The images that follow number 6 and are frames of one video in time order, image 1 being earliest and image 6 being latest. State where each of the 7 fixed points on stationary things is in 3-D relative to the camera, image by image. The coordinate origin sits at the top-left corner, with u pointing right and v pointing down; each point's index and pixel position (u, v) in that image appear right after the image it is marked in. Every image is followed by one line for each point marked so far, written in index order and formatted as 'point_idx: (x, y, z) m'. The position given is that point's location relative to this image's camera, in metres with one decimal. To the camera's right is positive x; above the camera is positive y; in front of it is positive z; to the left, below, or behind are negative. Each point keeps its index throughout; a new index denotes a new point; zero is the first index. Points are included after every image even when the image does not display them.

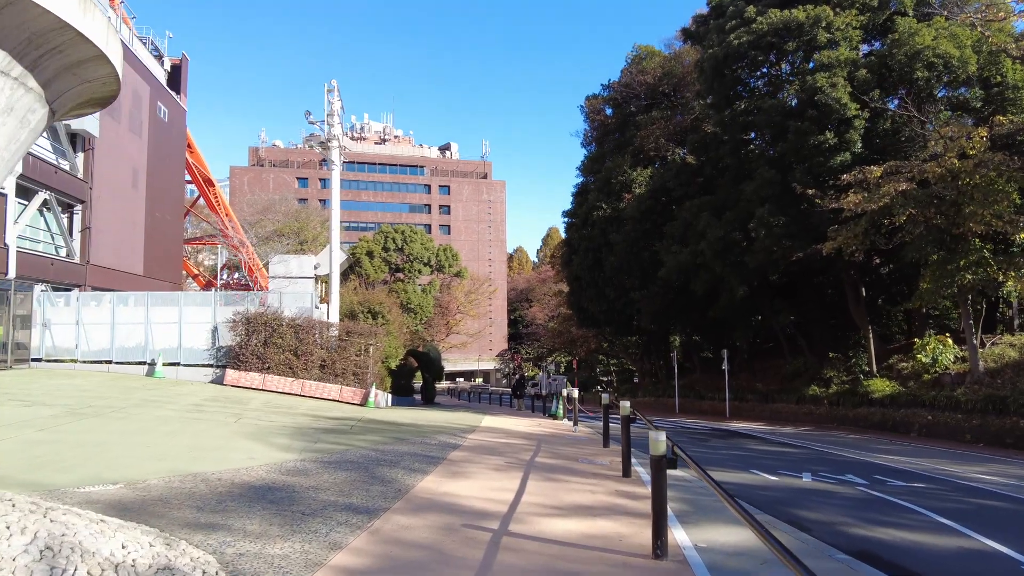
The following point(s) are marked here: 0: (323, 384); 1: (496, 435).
0: (-5.1, -2.6, +17.6) m
1: (-0.3, -2.6, +11.3) m
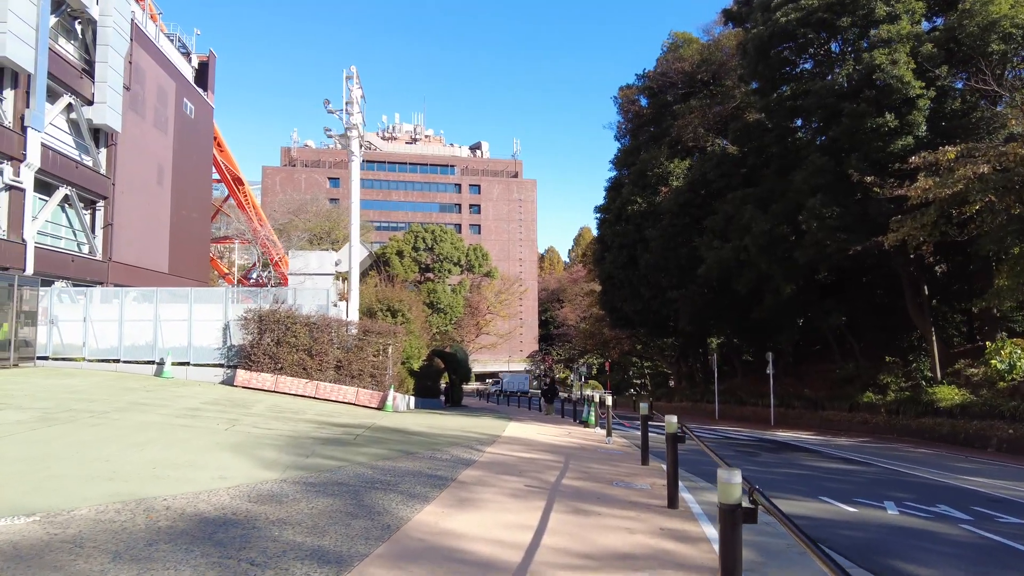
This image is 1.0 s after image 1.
0: (-4.4, -2.5, +16.5) m
1: (+0.1, -2.5, +10.0) m
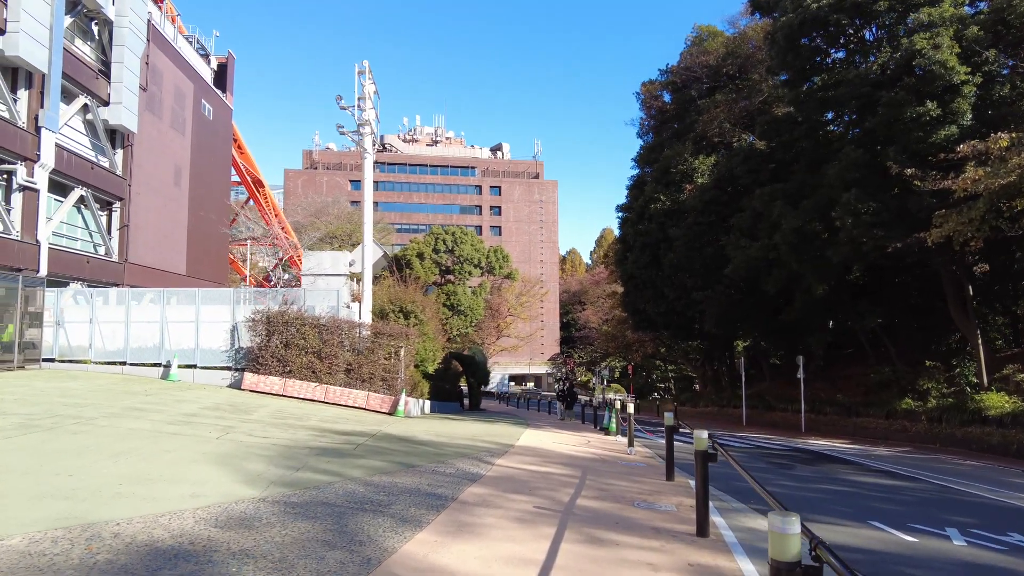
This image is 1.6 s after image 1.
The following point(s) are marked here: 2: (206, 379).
0: (-4.0, -2.5, +15.8) m
1: (+0.3, -2.4, +9.2) m
2: (-7.8, -2.3, +16.5) m
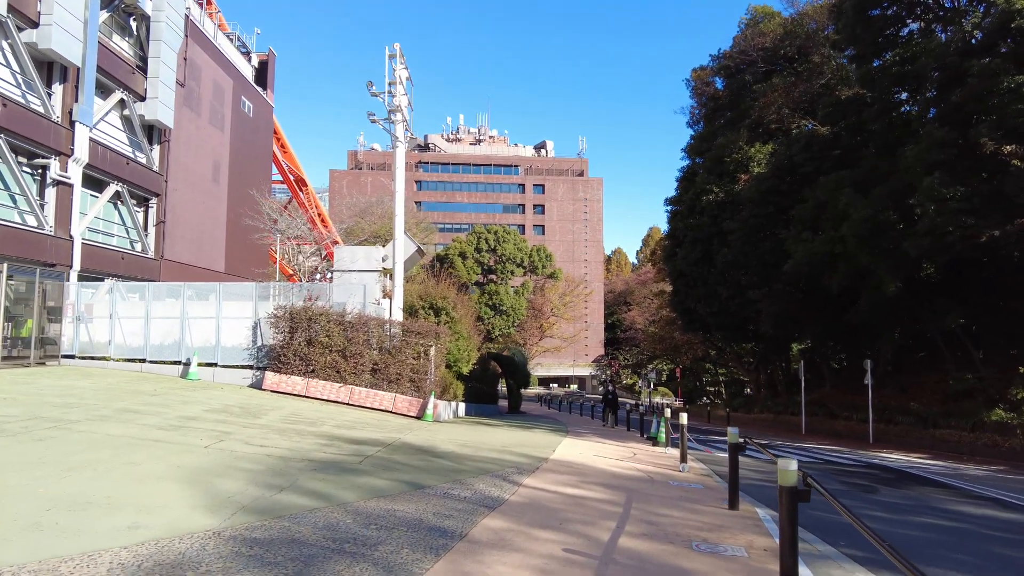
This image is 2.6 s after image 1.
0: (-3.2, -2.4, +14.7) m
1: (+0.6, -2.3, +7.8) m
2: (-6.9, -2.2, +15.6) m
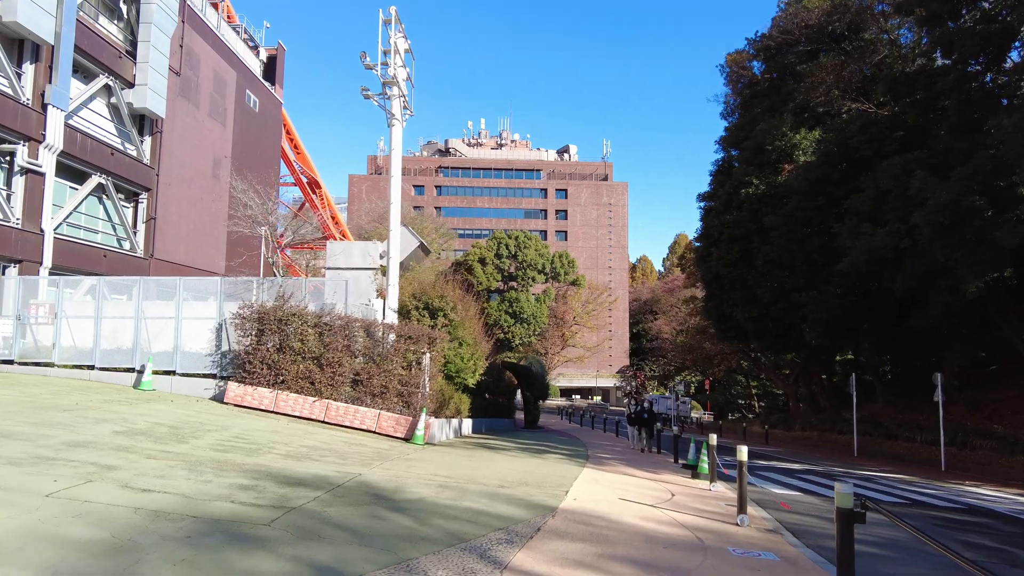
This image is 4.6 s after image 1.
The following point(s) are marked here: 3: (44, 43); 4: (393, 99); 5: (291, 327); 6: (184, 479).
0: (-3.0, -2.3, +12.3) m
1: (+0.5, -2.1, +5.2) m
2: (-6.7, -2.1, +13.3) m
3: (-14.4, +7.6, +20.0) m
4: (-3.1, +4.9, +16.8) m
5: (-4.4, -0.8, +12.8) m
6: (-3.3, -1.9, +6.5) m
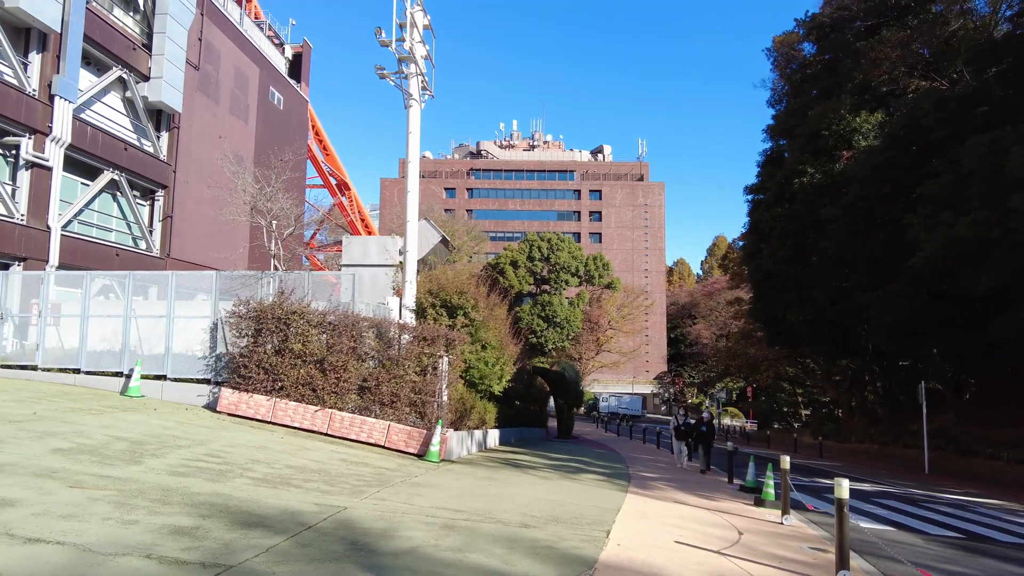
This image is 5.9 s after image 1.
0: (-2.6, -2.2, +10.7) m
1: (+0.6, -1.9, +3.5) m
2: (-6.2, -2.0, +11.9) m
3: (-13.6, +7.6, +19.1) m
4: (-2.4, +5.0, +15.3) m
5: (-3.9, -0.7, +11.4) m
6: (-3.1, -1.8, +4.9) m
